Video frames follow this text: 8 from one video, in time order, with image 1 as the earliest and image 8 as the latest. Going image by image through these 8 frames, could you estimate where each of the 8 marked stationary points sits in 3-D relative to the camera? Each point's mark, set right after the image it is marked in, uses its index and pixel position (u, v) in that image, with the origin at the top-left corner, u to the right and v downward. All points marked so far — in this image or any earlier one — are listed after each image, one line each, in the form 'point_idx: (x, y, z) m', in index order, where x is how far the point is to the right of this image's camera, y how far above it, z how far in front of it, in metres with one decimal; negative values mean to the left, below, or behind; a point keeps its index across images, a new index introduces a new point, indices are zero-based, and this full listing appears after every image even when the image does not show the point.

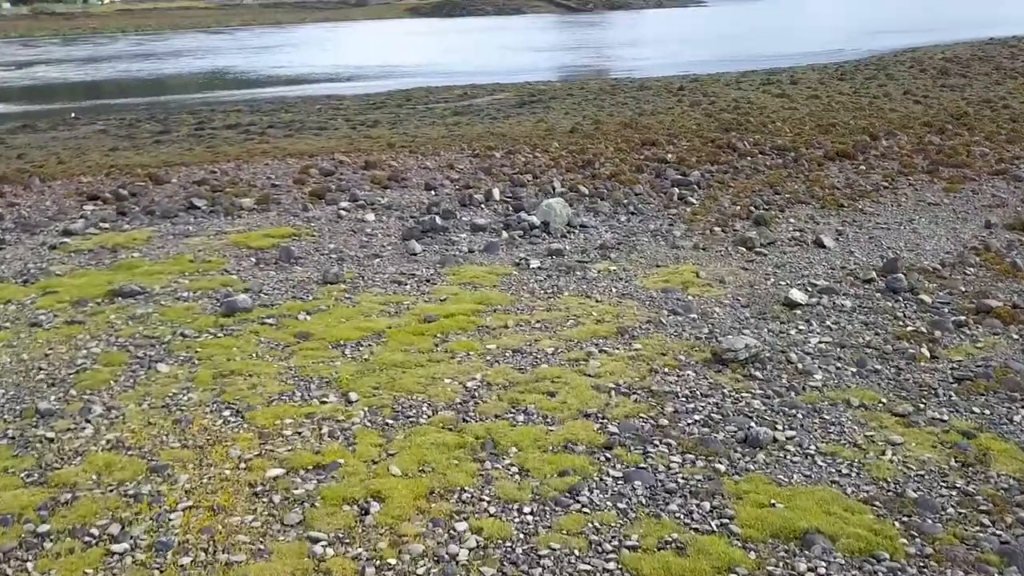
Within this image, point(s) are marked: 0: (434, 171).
0: (-0.8, +1.2, +9.6) m
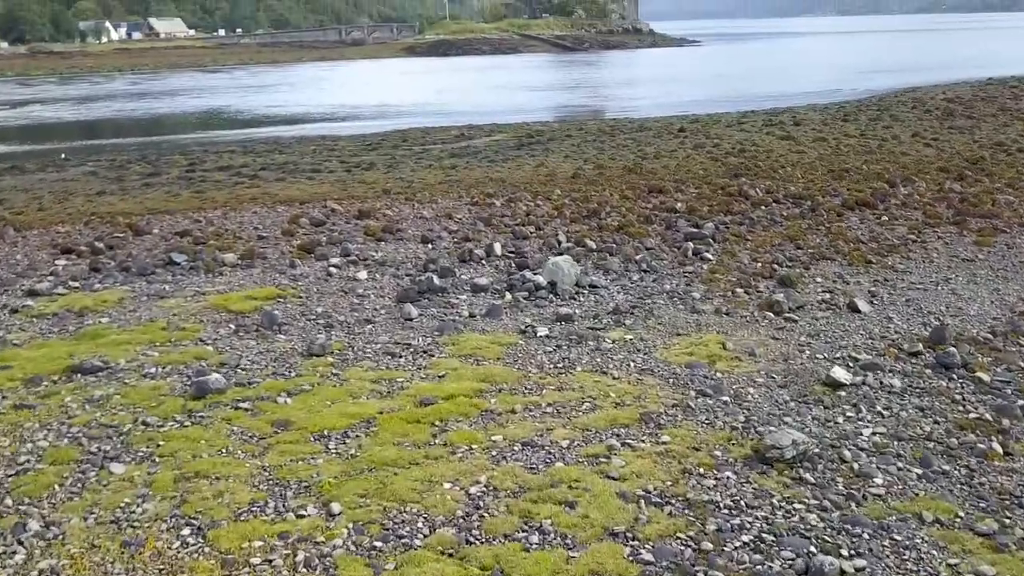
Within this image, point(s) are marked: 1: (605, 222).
0: (-0.8, +0.6, +9.0) m
1: (+0.9, +0.6, +8.6) m
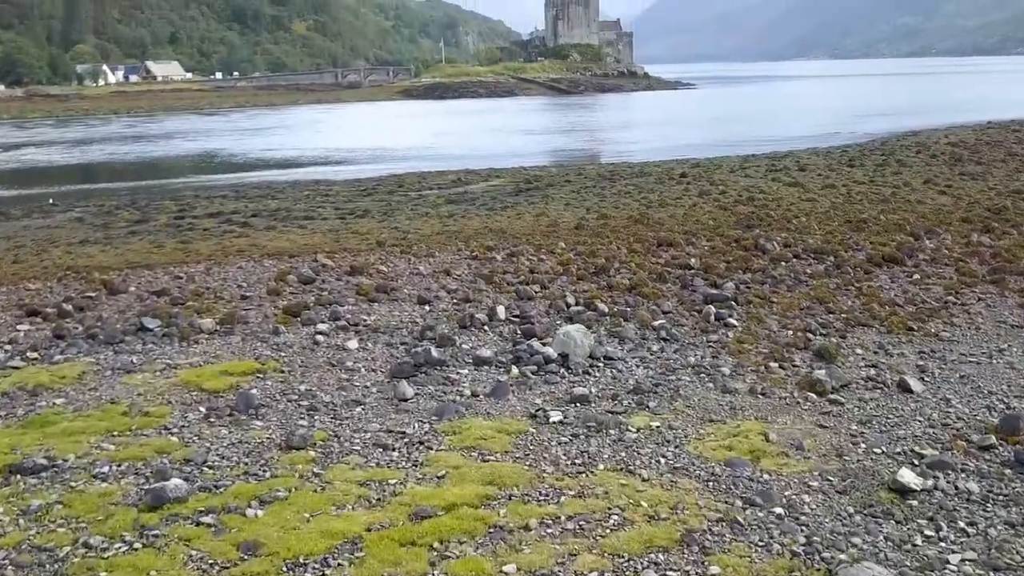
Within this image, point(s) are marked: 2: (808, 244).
0: (-0.8, +0.1, +8.4) m
1: (+0.9, +0.1, +8.0) m
2: (+2.9, +0.4, +9.4) m
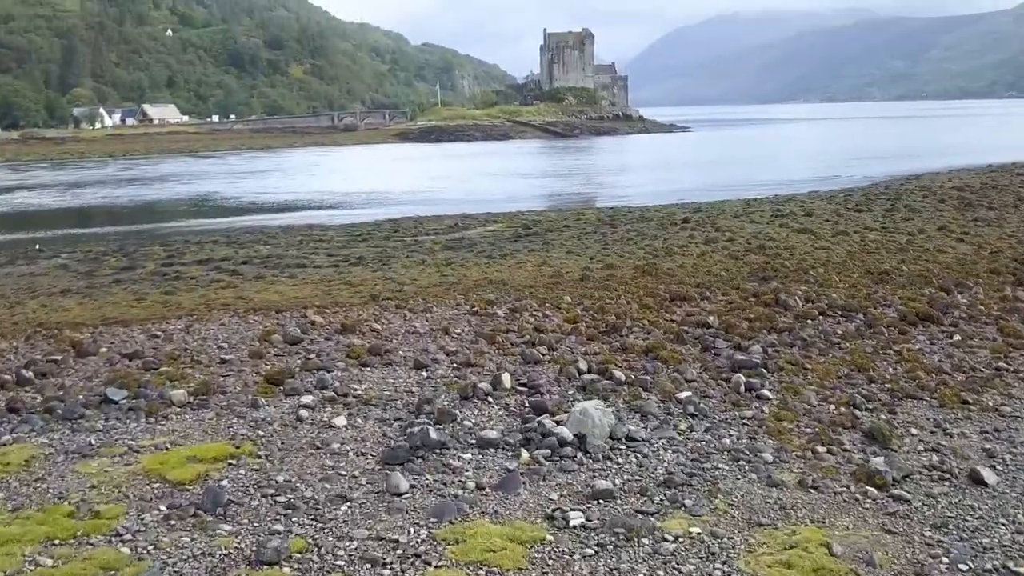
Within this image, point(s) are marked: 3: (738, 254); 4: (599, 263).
0: (-0.7, -0.4, +7.8) m
1: (+0.9, -0.4, +7.3) m
2: (+3.0, -0.1, +8.7) m
3: (+3.2, +0.5, +13.2) m
4: (+1.2, +0.3, +13.1) m
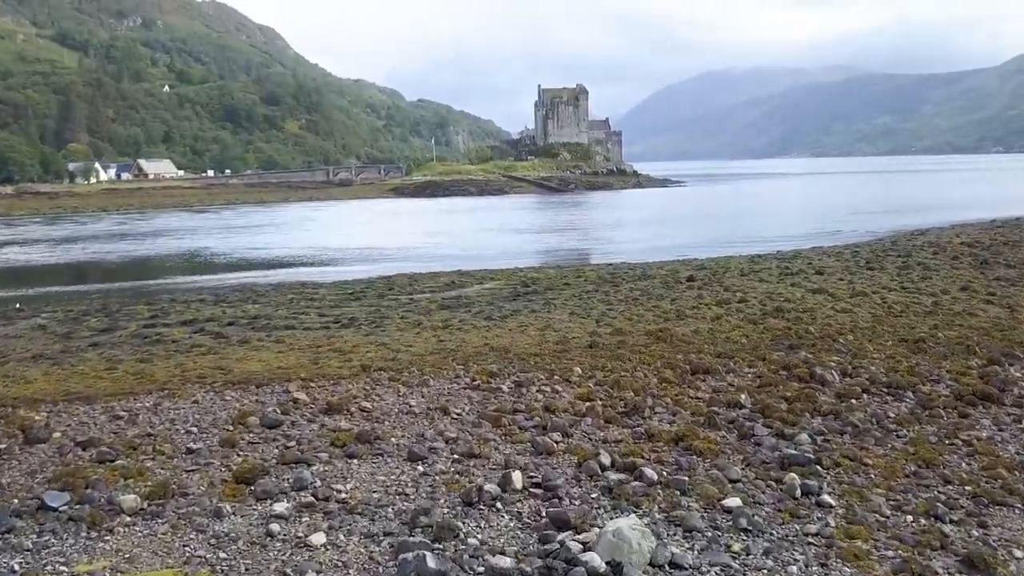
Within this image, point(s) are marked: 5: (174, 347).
0: (-0.7, -1.0, +6.9) m
1: (+1.0, -0.9, +6.4) m
2: (+3.0, -0.7, +7.9) m
3: (+3.2, -0.4, +12.4) m
4: (+1.2, -0.5, +12.2) m
5: (-5.0, -0.9, +14.1) m
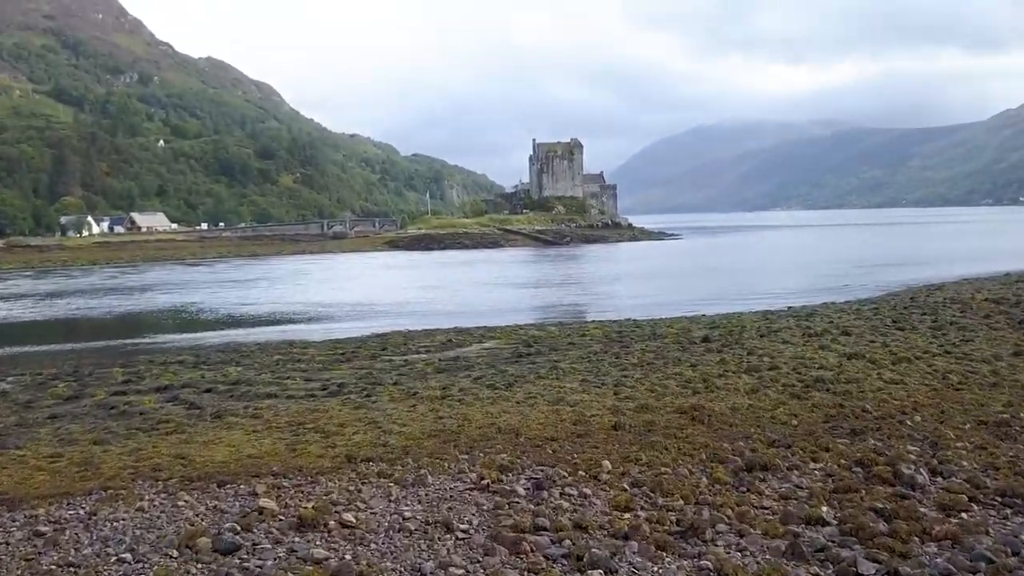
0: (-0.5, -1.5, +5.4) m
1: (+1.1, -1.4, +4.9) m
2: (+3.1, -1.3, +6.4) m
3: (+3.3, -1.2, +11.0) m
4: (+1.3, -1.3, +10.7) m
5: (-4.9, -1.8, +12.6) m
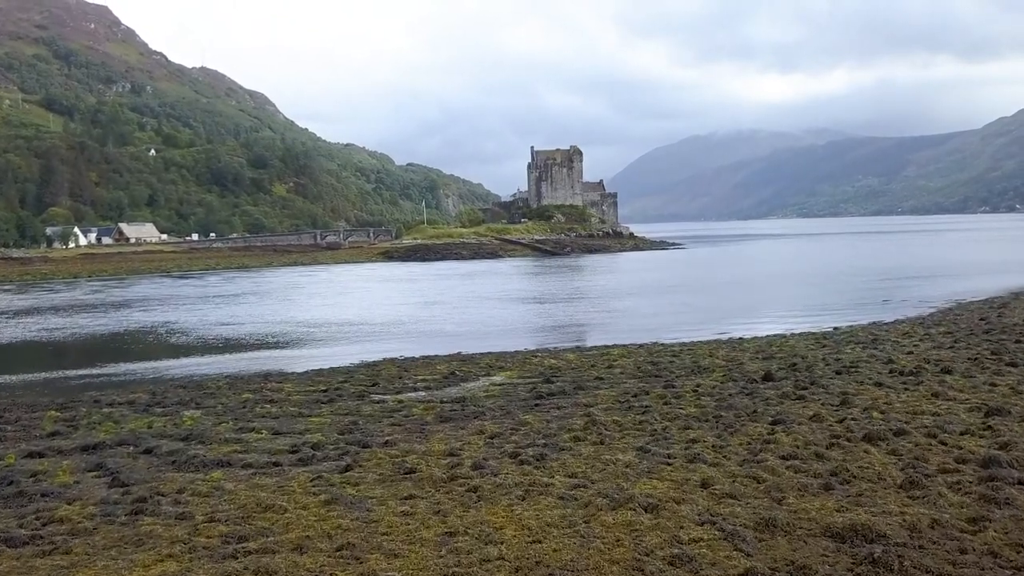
0: (-0.2, -1.8, +1.8) m
1: (+1.5, -1.7, +1.4) m
2: (+3.5, -1.6, +2.9) m
3: (+3.6, -1.5, +7.4) m
4: (+1.7, -1.6, +7.2) m
5: (-4.6, -2.2, +9.0) m
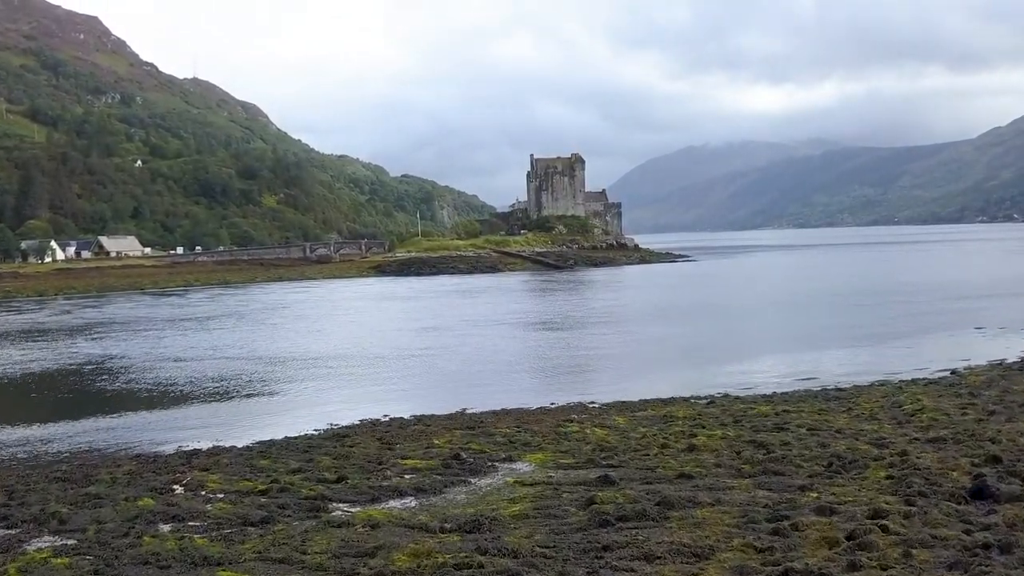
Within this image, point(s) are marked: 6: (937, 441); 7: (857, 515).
0: (+0.4, -2.2, -4.5) m
1: (+2.0, -2.1, -4.9) m
2: (+4.0, -2.0, -3.4) m
3: (+4.2, -2.0, +1.1) m
4: (+2.2, -2.1, +0.9) m
5: (-4.0, -2.7, +2.6) m
6: (+5.6, -2.0, +12.6) m
7: (+3.3, -2.2, +9.2) m
